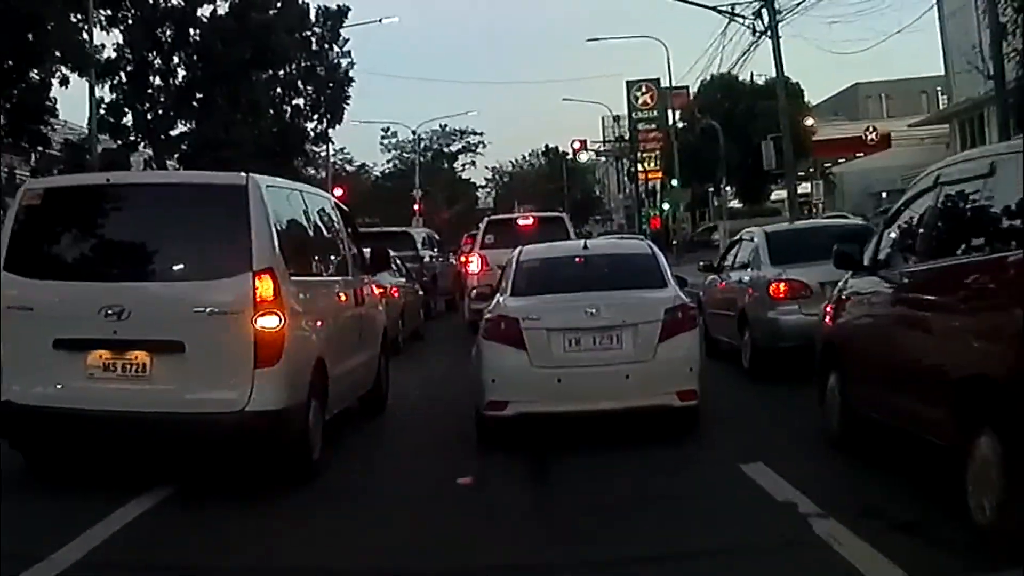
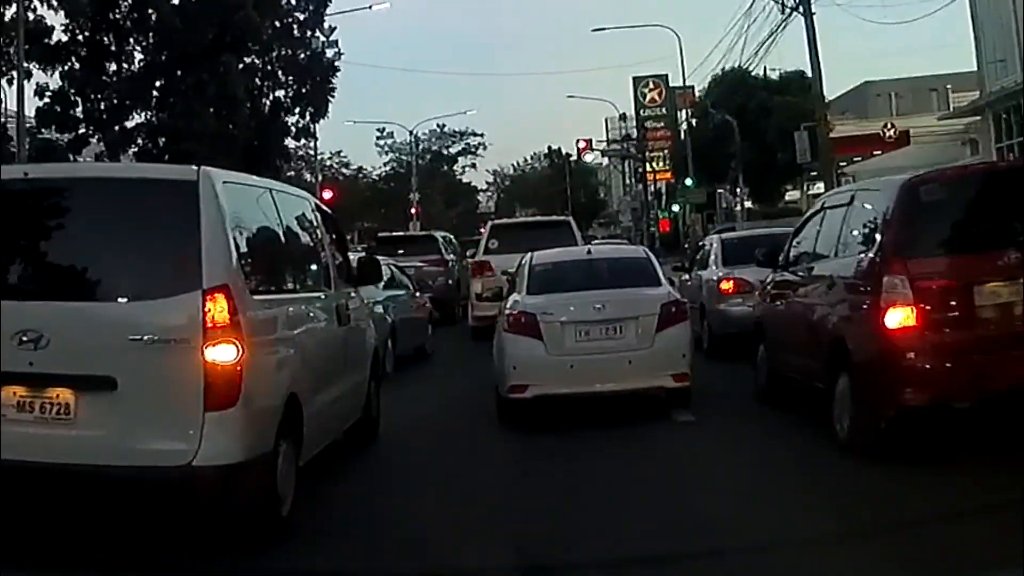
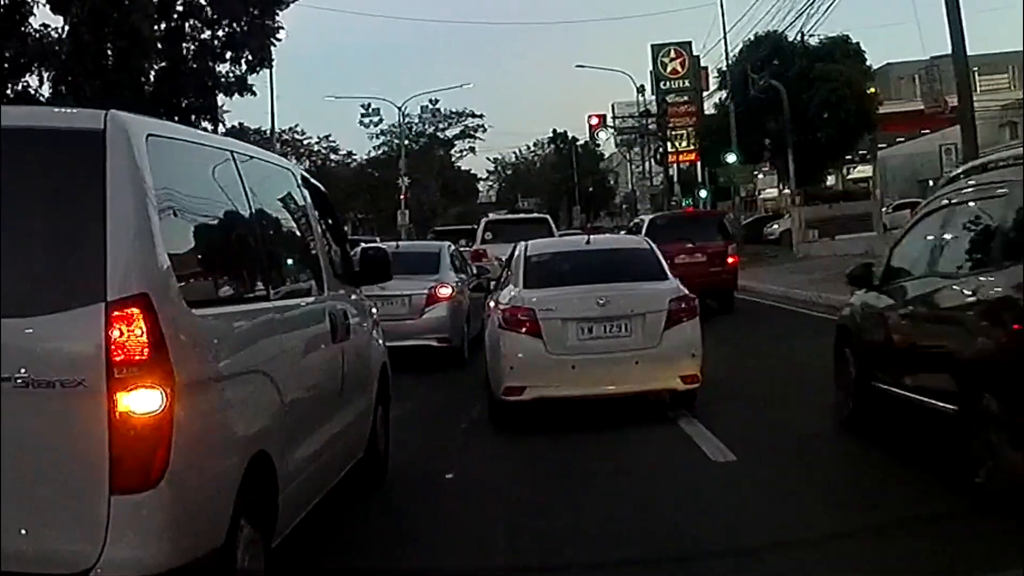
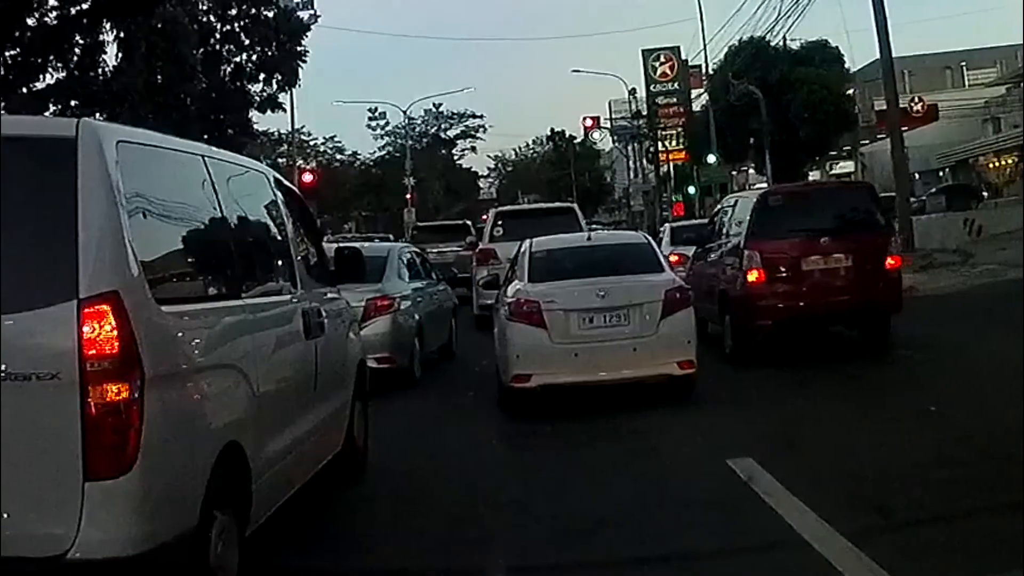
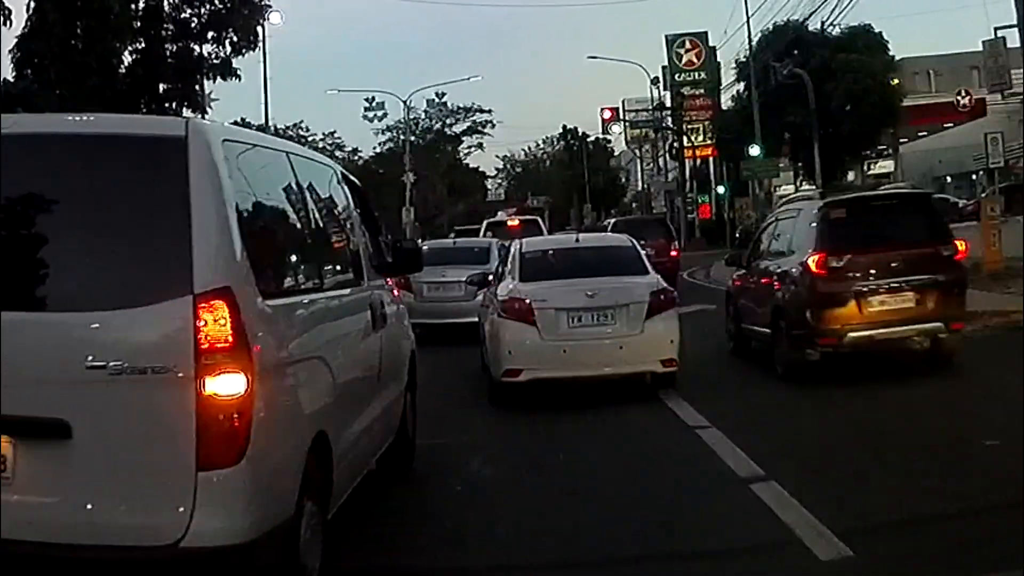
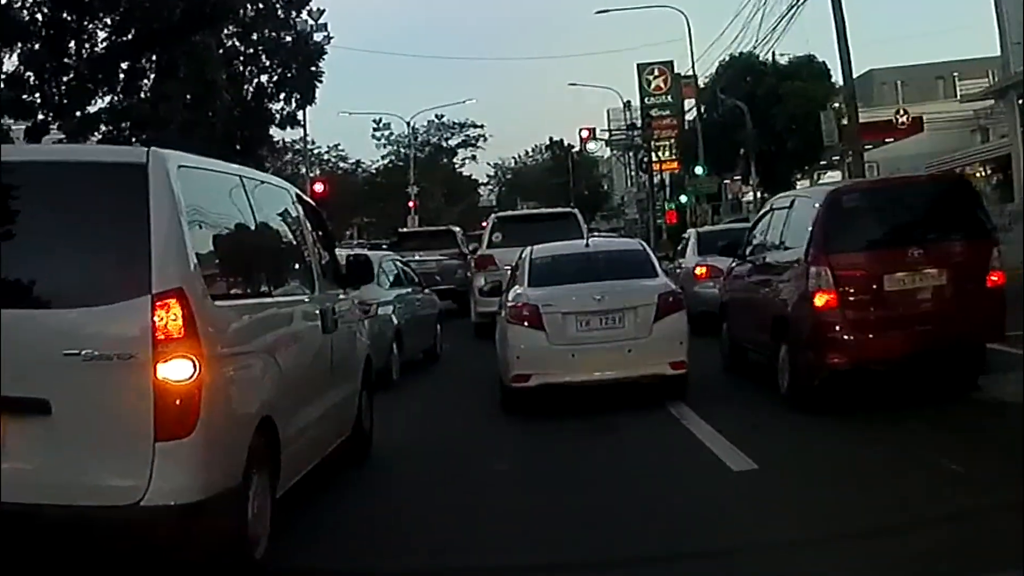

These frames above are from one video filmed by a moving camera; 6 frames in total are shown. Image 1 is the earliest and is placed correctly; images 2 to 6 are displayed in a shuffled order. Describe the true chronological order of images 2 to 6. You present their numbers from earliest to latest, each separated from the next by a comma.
2, 6, 4, 3, 5
